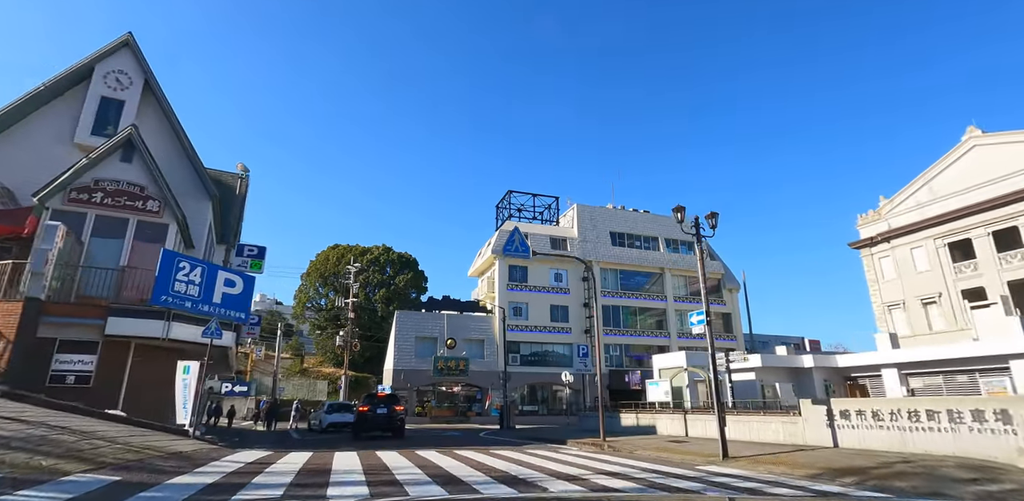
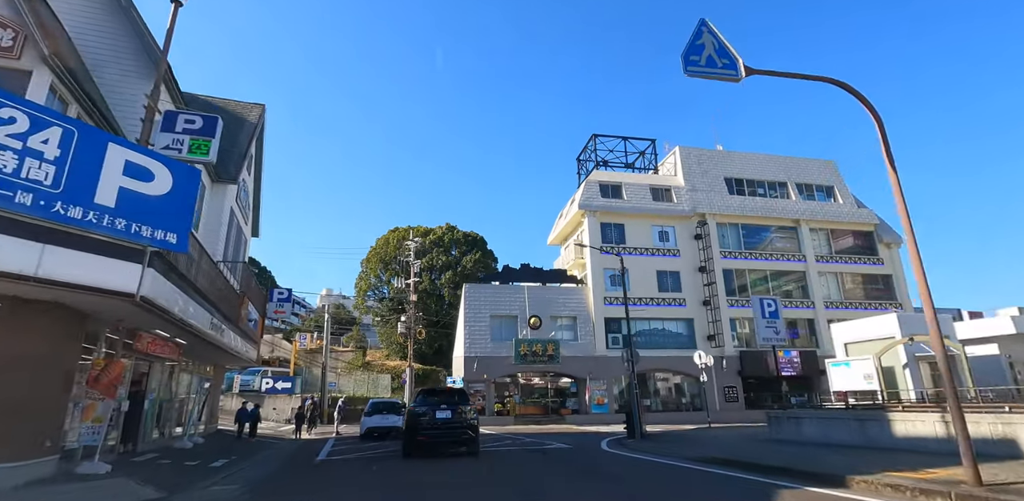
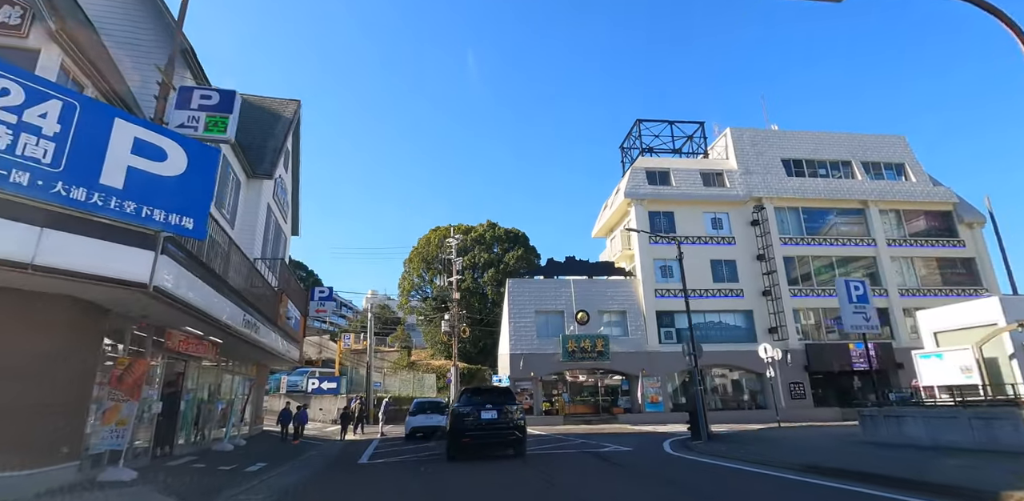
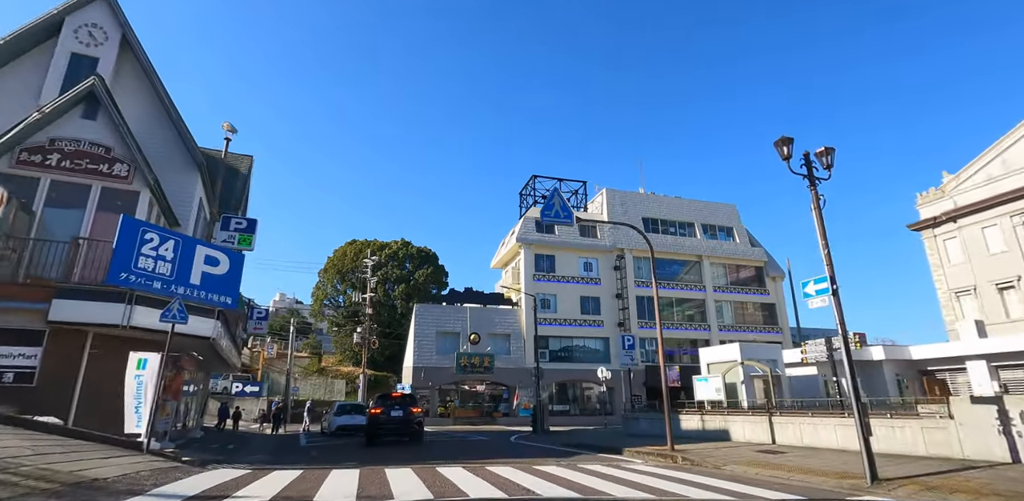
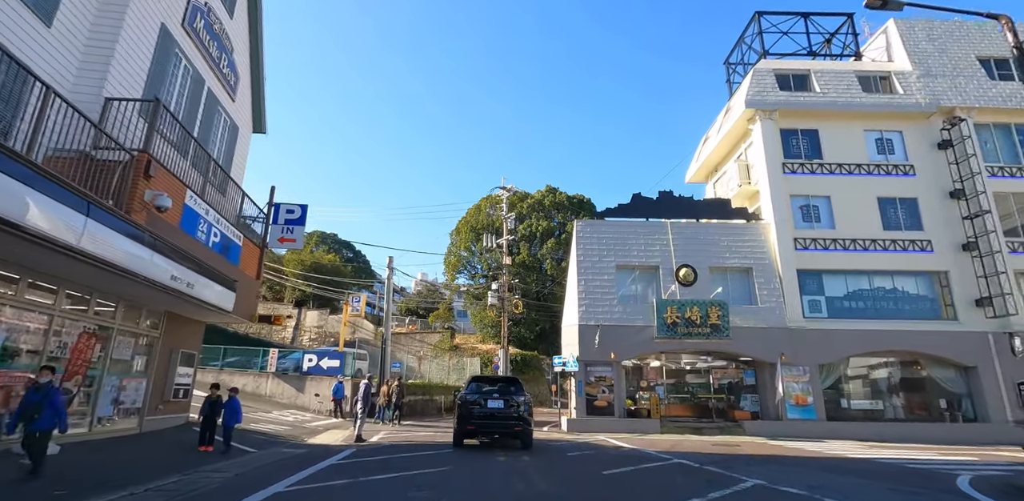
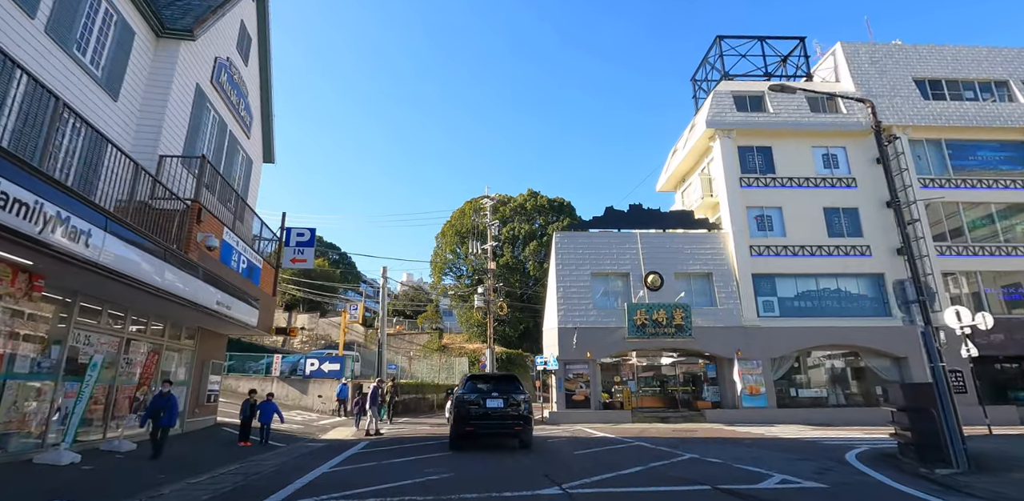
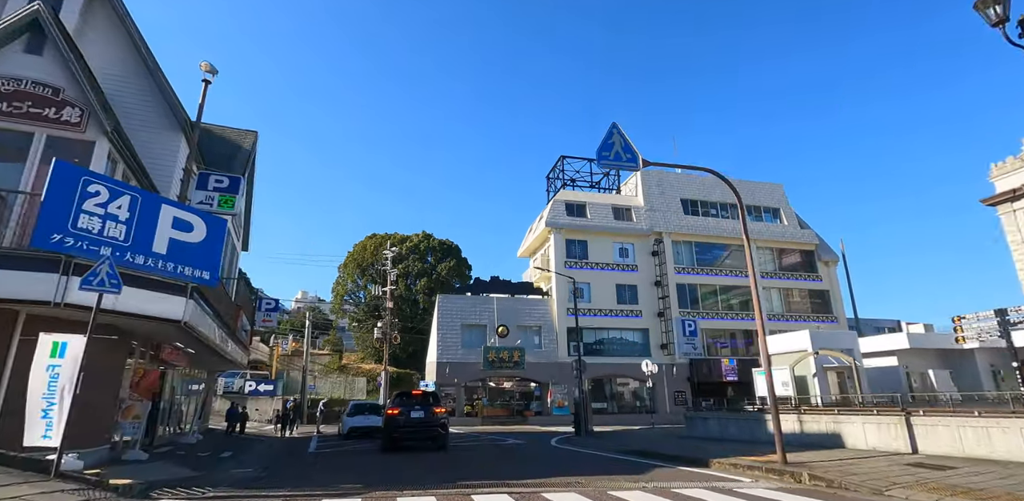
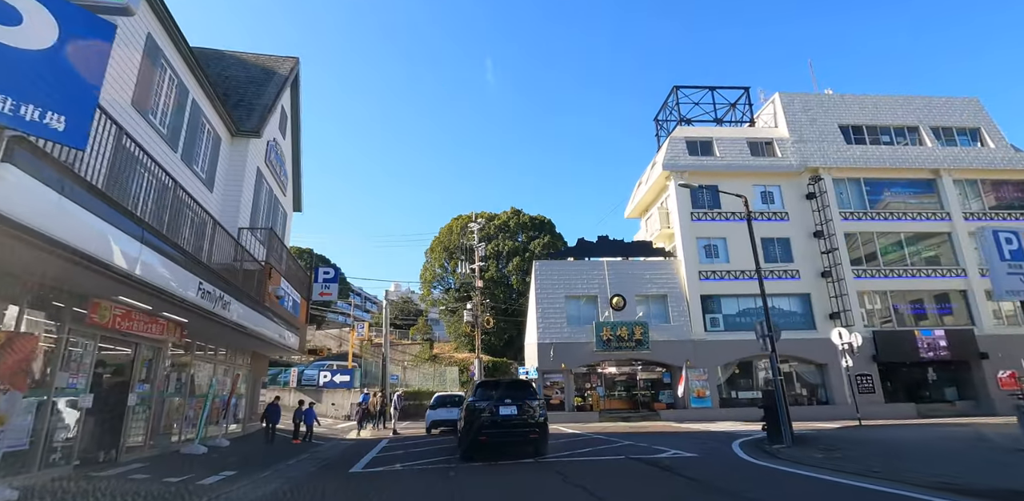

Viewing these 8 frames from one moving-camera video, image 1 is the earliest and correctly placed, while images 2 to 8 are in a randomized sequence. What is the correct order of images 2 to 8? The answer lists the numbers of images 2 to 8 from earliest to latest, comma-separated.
4, 7, 2, 3, 8, 6, 5
